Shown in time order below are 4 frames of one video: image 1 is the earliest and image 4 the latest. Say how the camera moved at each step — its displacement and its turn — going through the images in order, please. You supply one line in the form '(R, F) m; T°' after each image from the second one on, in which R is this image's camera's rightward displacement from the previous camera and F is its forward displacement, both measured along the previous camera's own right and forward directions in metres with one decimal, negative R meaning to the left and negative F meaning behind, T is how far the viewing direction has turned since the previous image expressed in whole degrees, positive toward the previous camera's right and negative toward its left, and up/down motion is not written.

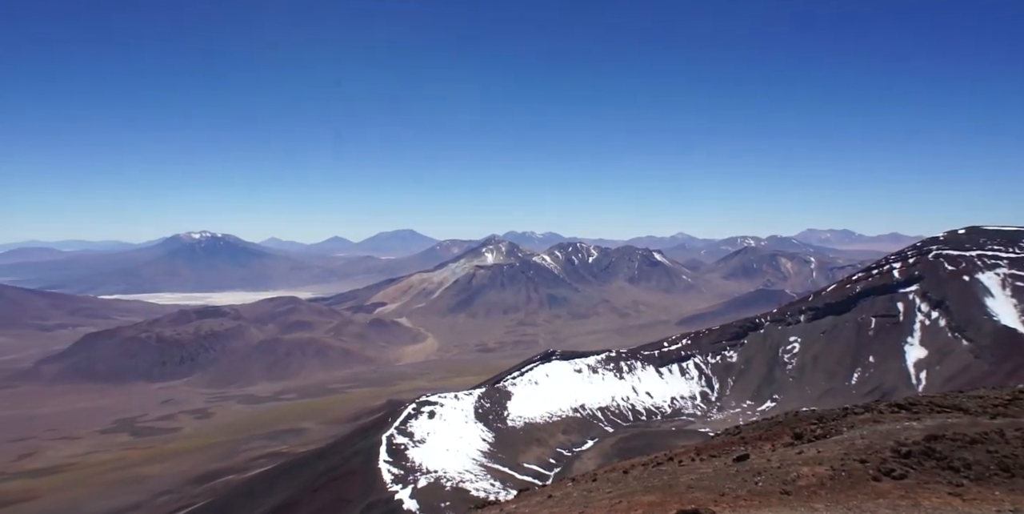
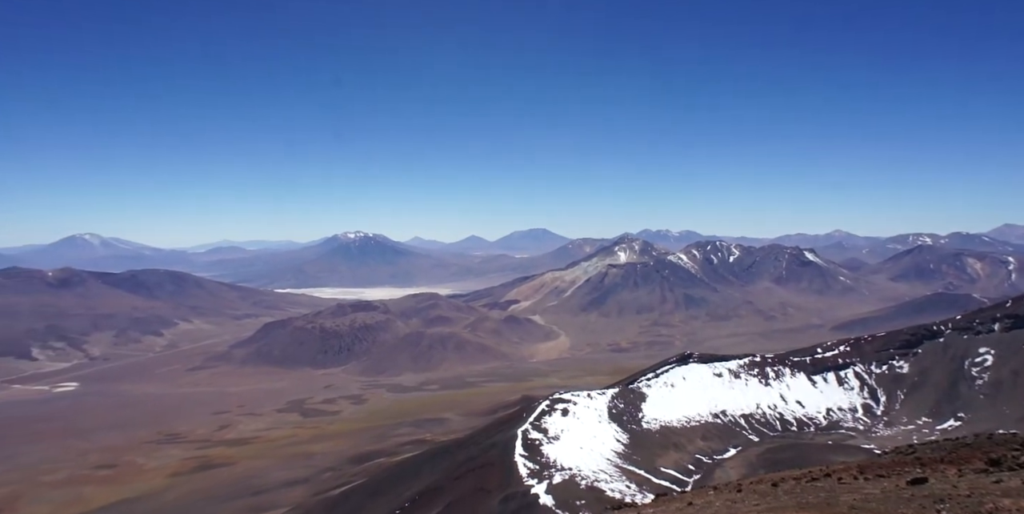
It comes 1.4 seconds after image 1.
(-0.5, +1.1) m; -10°
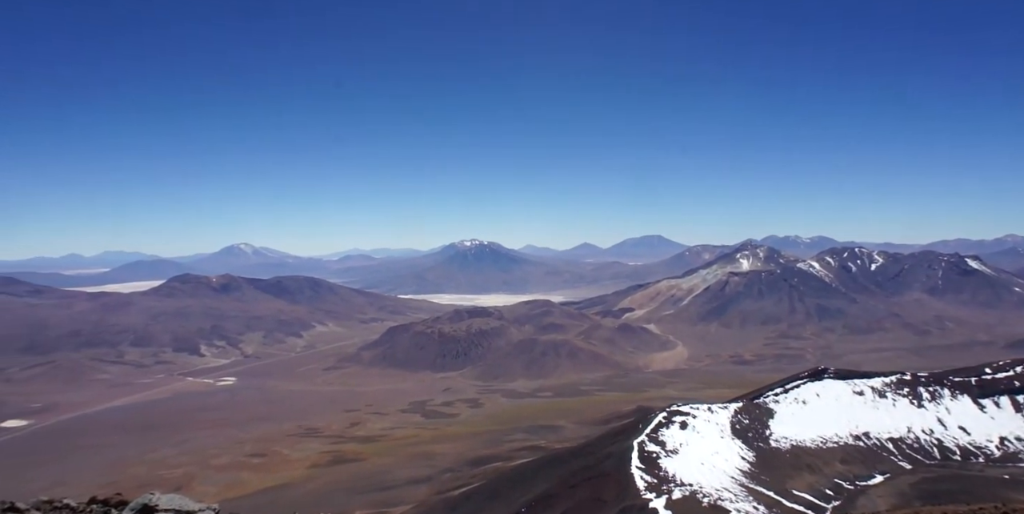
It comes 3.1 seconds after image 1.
(-0.7, +1.9) m; -8°
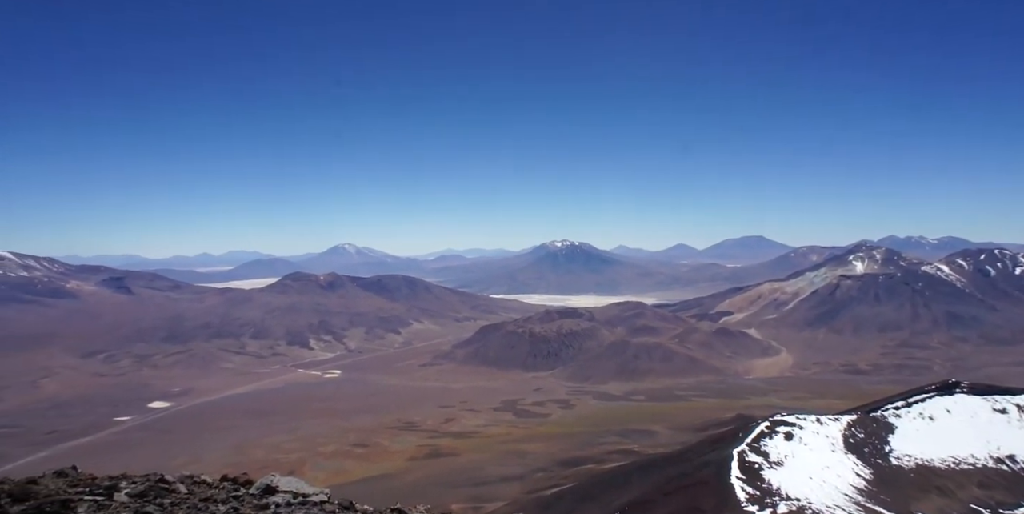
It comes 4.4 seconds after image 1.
(-0.6, +2.7) m; -7°
